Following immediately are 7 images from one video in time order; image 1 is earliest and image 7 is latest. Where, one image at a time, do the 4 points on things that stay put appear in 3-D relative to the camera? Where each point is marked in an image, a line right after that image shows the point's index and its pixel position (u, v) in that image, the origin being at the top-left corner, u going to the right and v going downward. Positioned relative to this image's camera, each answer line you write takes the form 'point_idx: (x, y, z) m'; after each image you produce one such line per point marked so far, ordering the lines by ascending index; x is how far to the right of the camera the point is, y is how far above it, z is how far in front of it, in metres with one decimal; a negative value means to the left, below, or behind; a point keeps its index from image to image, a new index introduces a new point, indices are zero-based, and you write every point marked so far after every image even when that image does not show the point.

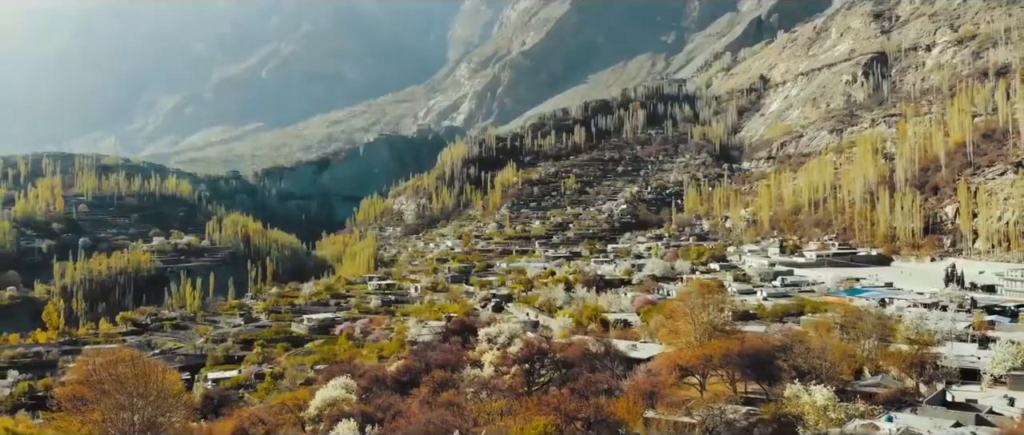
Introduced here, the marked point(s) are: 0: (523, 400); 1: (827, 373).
0: (+0.3, -4.3, +19.2) m
1: (+7.8, -3.8, +19.2) m
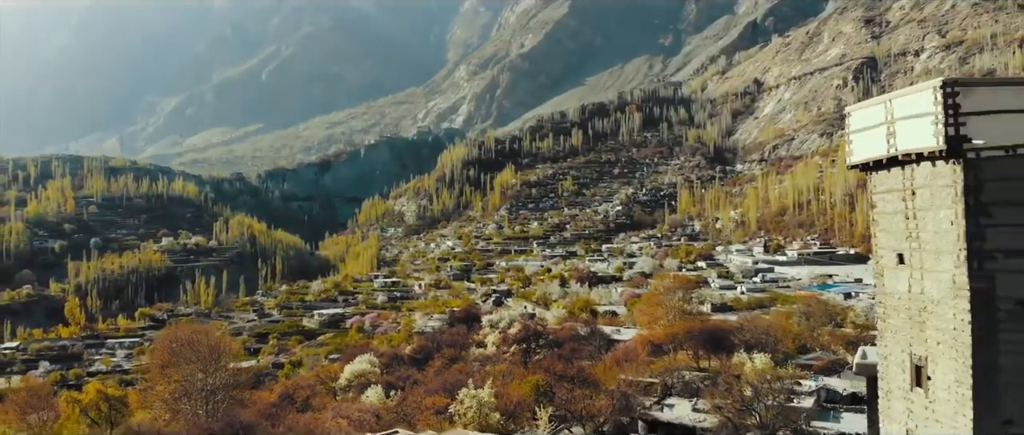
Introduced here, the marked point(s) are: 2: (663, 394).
0: (+0.2, -4.4, +22.8) m
1: (+7.7, -3.8, +22.8) m
2: (+3.9, -4.5, +19.7) m
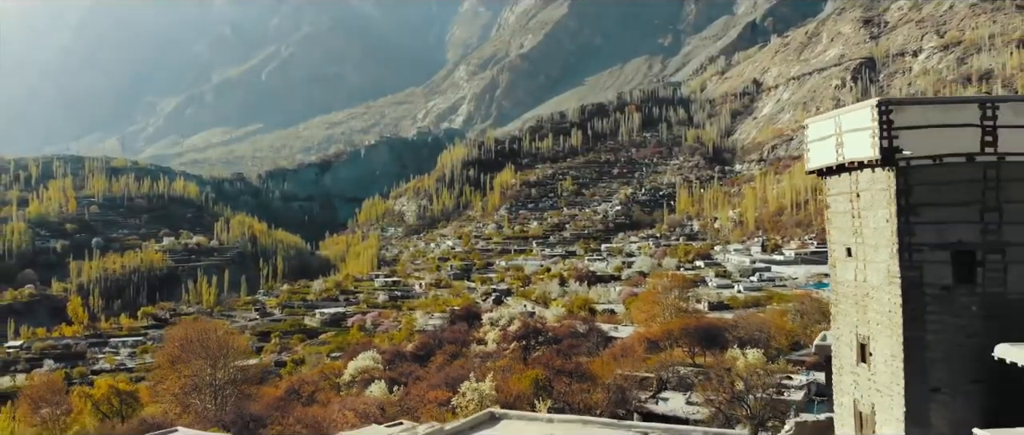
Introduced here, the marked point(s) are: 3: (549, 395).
0: (+0.2, -4.4, +23.4) m
1: (+7.7, -3.8, +23.4) m
2: (+3.9, -4.4, +20.3) m
3: (+1.0, -4.6, +19.8) m
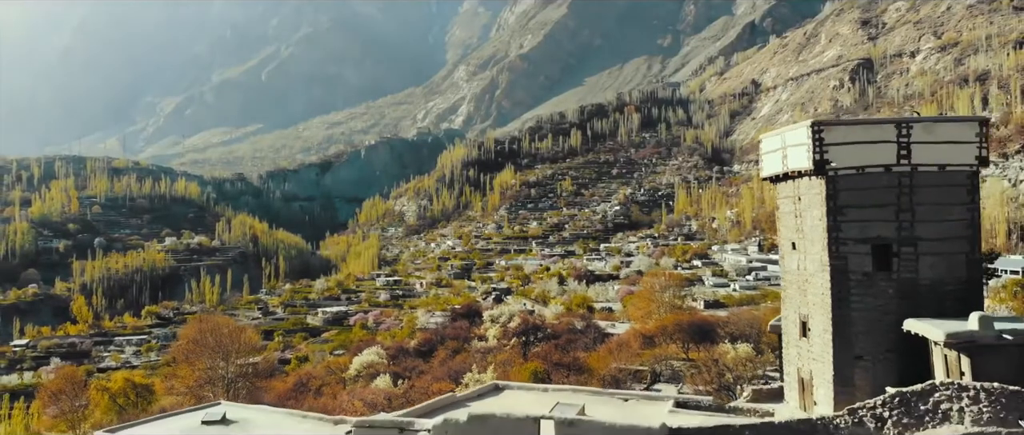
0: (+0.2, -4.4, +24.2) m
1: (+7.7, -3.8, +24.2) m
2: (+3.9, -4.4, +21.1) m
3: (+1.0, -4.6, +20.6) m
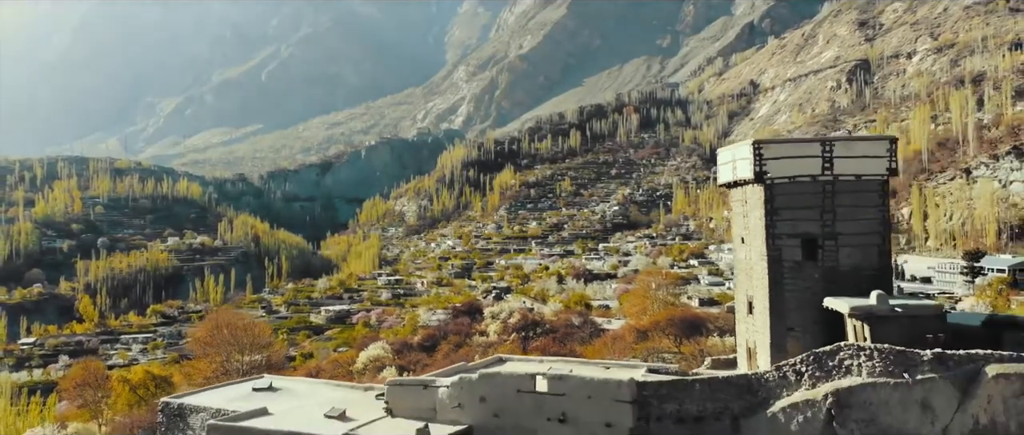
0: (+0.2, -4.4, +25.3) m
1: (+7.7, -3.8, +25.3) m
2: (+3.9, -4.4, +22.2) m
3: (+1.0, -4.6, +21.7) m
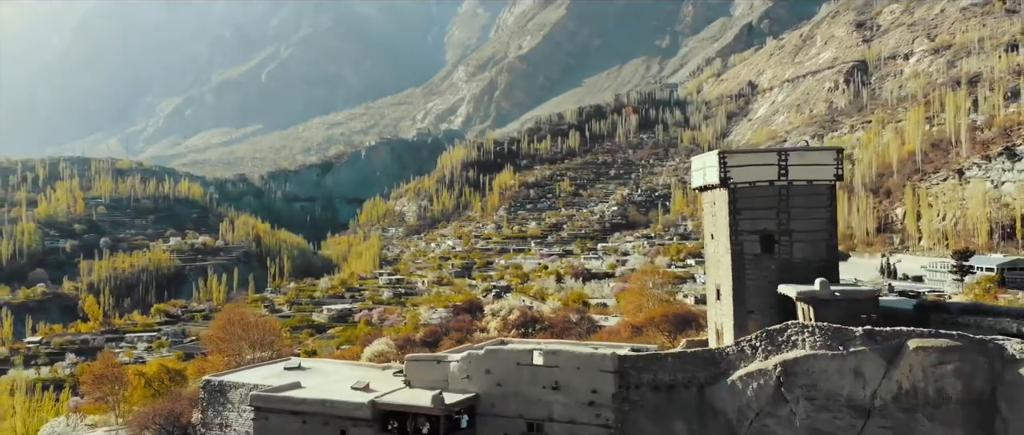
0: (+0.2, -4.4, +26.2) m
1: (+7.7, -3.8, +26.3) m
2: (+3.9, -4.4, +23.1) m
3: (+1.0, -4.6, +22.7) m
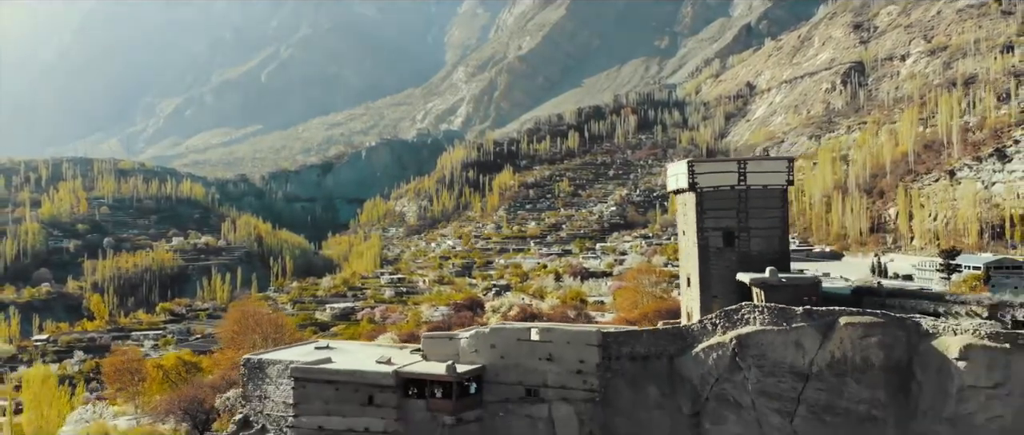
0: (+0.2, -4.3, +27.4) m
1: (+7.7, -3.8, +27.4) m
2: (+3.9, -4.4, +24.3) m
3: (+1.0, -4.6, +23.8) m
